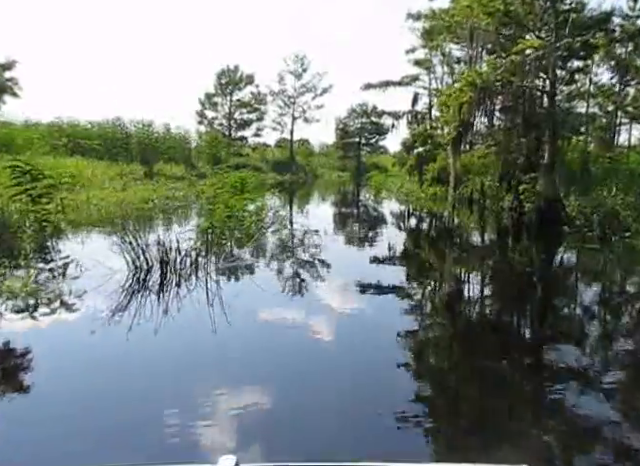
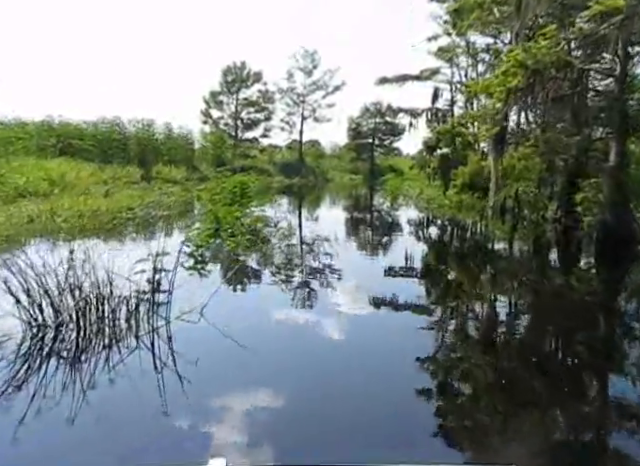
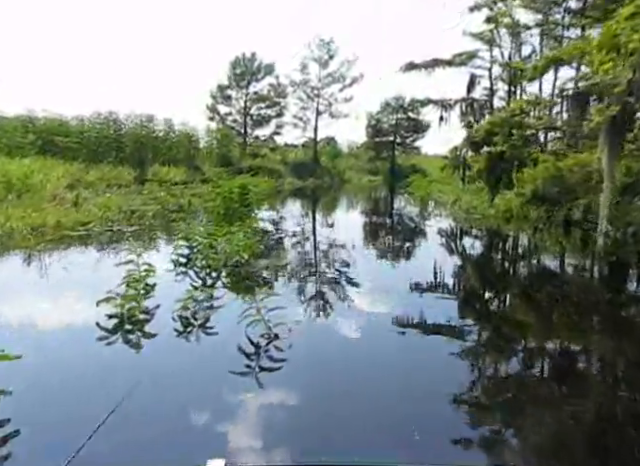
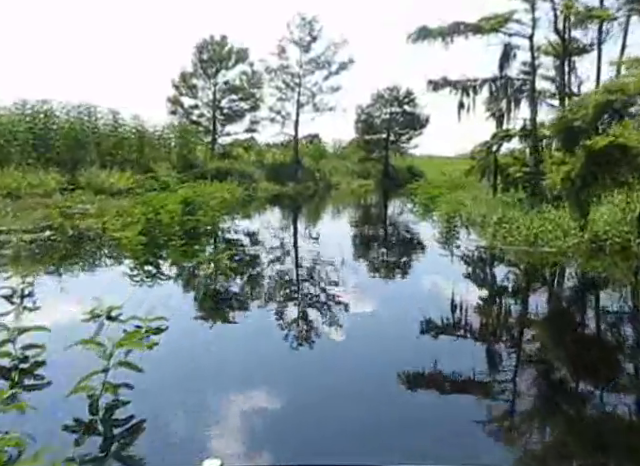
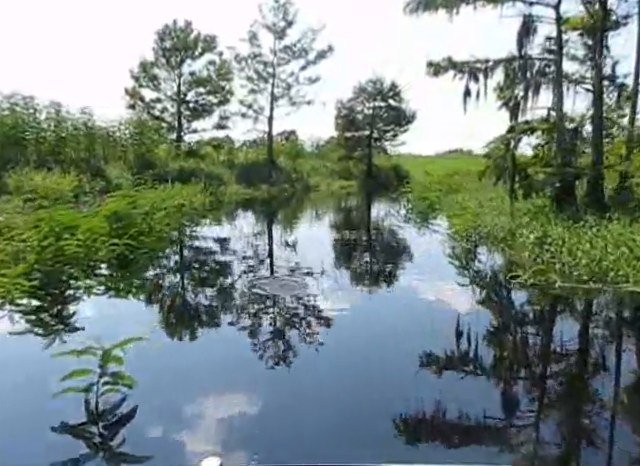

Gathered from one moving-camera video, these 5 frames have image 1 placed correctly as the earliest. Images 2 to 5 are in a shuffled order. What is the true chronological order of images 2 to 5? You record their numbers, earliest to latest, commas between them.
2, 3, 4, 5
